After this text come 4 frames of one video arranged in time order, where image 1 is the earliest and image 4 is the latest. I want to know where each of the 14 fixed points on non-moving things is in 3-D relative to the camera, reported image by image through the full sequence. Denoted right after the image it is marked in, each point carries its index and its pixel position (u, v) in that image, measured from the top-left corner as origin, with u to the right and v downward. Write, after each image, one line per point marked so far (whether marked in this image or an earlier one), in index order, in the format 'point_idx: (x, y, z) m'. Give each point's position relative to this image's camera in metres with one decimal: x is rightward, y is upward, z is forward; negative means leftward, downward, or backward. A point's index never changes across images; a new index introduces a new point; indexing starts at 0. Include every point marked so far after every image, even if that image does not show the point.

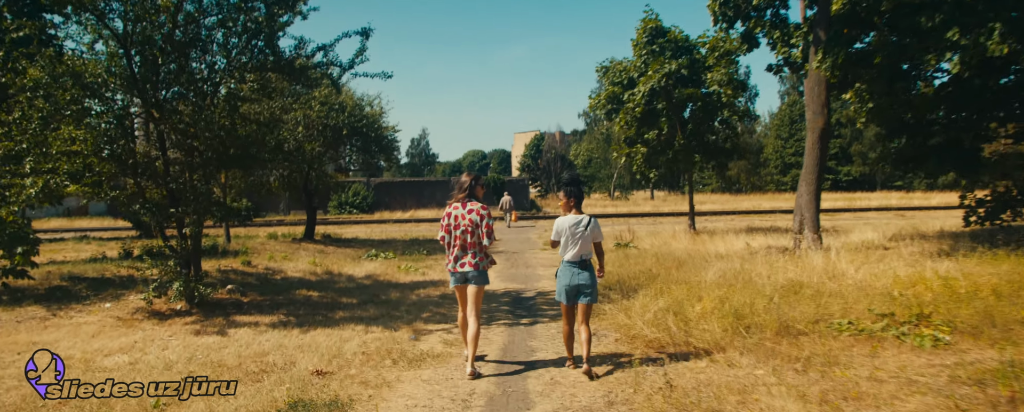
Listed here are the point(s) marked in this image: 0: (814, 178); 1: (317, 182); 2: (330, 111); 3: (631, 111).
0: (+6.2, +0.6, +14.2) m
1: (-5.2, +0.6, +18.4) m
2: (-4.6, +2.4, +17.2) m
3: (+3.2, +2.5, +18.4) m
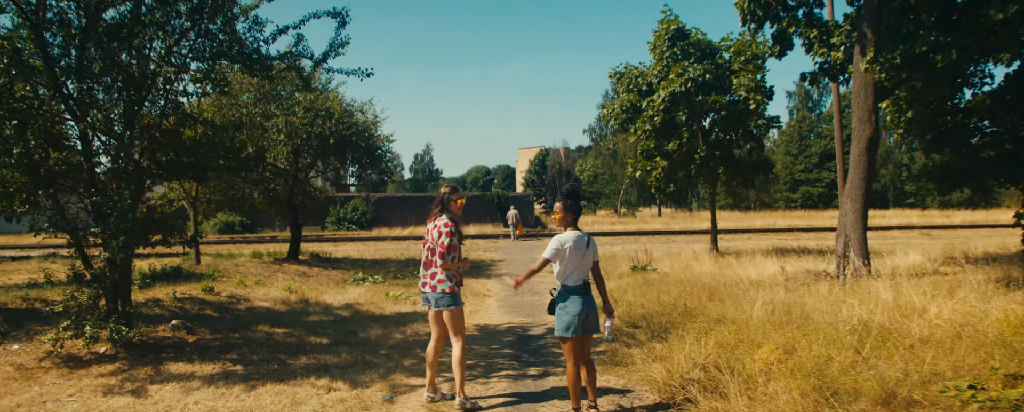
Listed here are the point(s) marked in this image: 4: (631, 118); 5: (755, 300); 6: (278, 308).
0: (+6.3, +0.2, +12.5) m
1: (-5.1, +0.2, +16.7) m
2: (-4.5, +2.0, +15.6) m
3: (+3.4, +2.1, +16.7) m
4: (+3.1, +2.2, +17.6) m
5: (+3.4, -1.3, +9.8) m
6: (-3.5, -1.5, +10.3) m
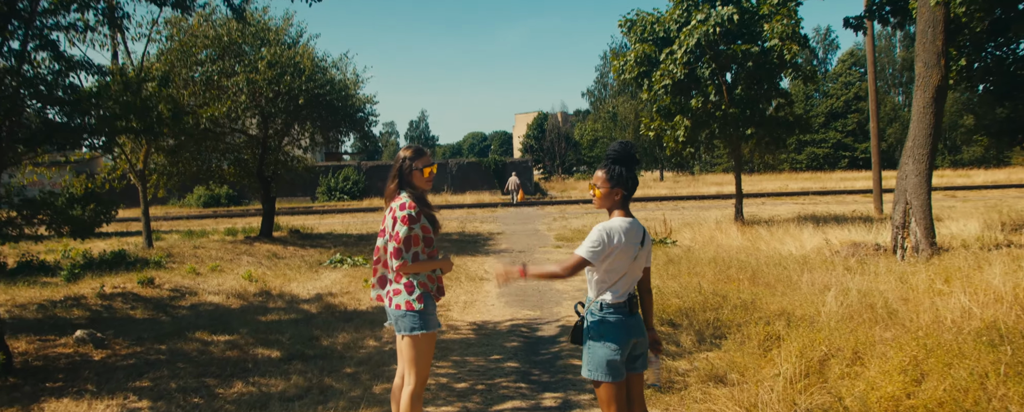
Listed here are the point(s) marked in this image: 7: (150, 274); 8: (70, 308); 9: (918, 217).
0: (+6.3, +0.8, +10.5) m
1: (-5.1, +0.8, +14.8) m
2: (-4.5, +2.6, +13.6) m
3: (+3.3, +2.8, +14.7) m
4: (+3.0, +3.0, +15.5) m
5: (+3.5, -0.9, +7.9) m
6: (-3.4, -1.2, +8.4) m
7: (-5.0, -0.9, +9.5) m
8: (-4.9, -1.1, +7.6) m
9: (+6.1, -0.2, +10.4) m
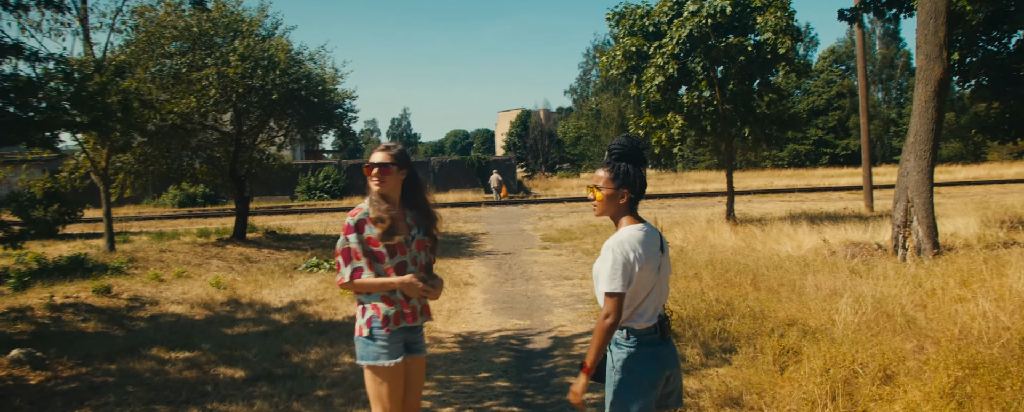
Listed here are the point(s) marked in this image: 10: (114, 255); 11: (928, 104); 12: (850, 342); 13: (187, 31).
0: (+6.1, +0.8, +10.1) m
1: (-5.4, +0.8, +14.1) m
2: (-4.8, +2.6, +12.9) m
3: (+3.0, +2.9, +14.2) m
4: (+2.7, +3.1, +15.0) m
5: (+3.3, -0.9, +7.4) m
6: (-3.6, -1.2, +7.7) m
7: (-5.1, -1.0, +8.8) m
8: (-5.0, -1.2, +6.9) m
9: (+5.9, -0.2, +10.0) m
10: (-6.3, -0.8, +11.0) m
11: (+6.1, +1.5, +10.0) m
12: (+2.6, -1.0, +5.3) m
13: (-6.0, +3.2, +12.6) m
